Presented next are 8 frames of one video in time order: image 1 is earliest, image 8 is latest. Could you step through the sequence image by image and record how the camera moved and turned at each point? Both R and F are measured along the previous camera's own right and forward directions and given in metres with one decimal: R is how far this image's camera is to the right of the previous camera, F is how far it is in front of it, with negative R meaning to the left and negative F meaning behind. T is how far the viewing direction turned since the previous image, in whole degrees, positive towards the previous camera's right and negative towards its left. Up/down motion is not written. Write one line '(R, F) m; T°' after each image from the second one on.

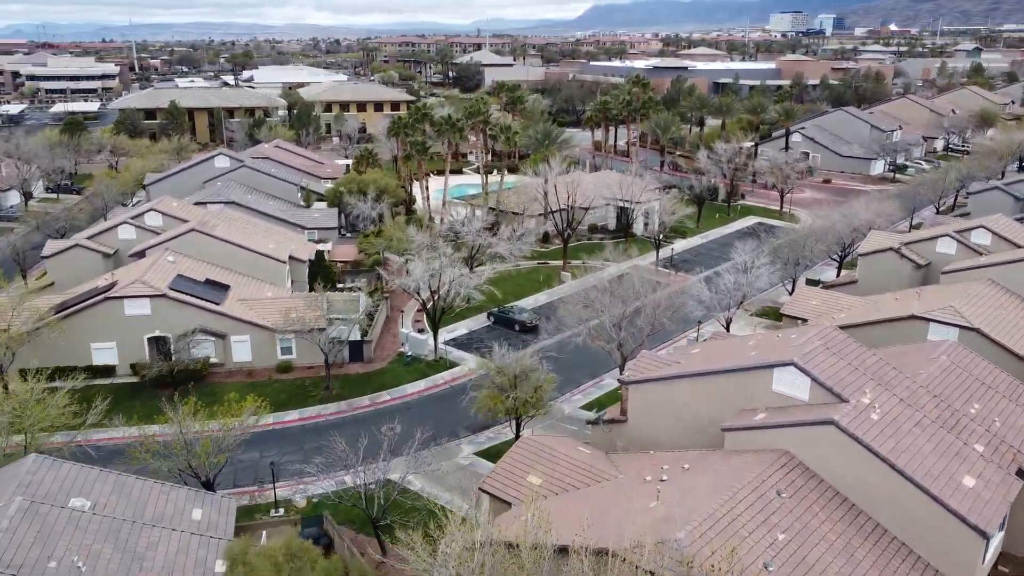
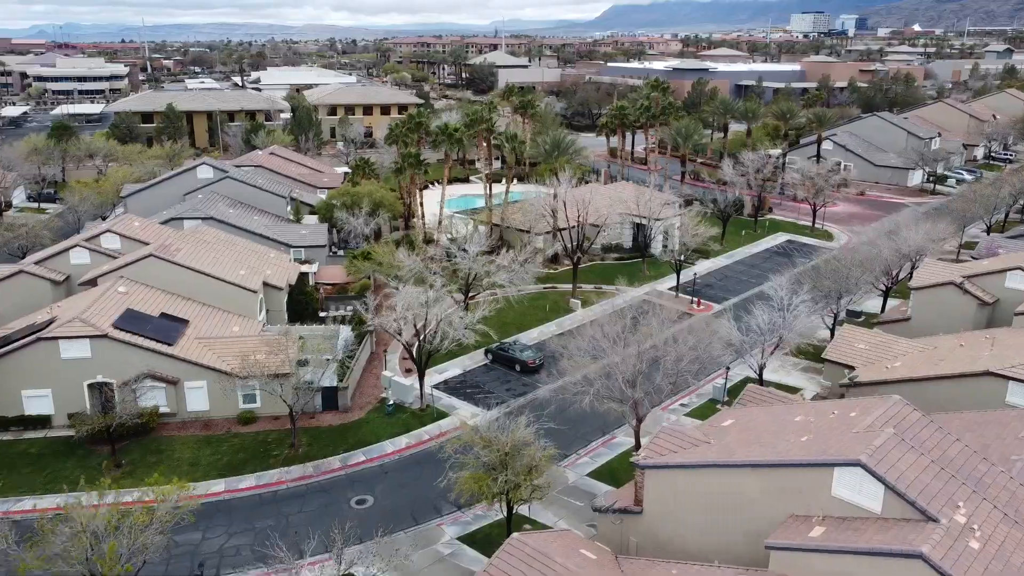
(+0.7, +5.1) m; -1°
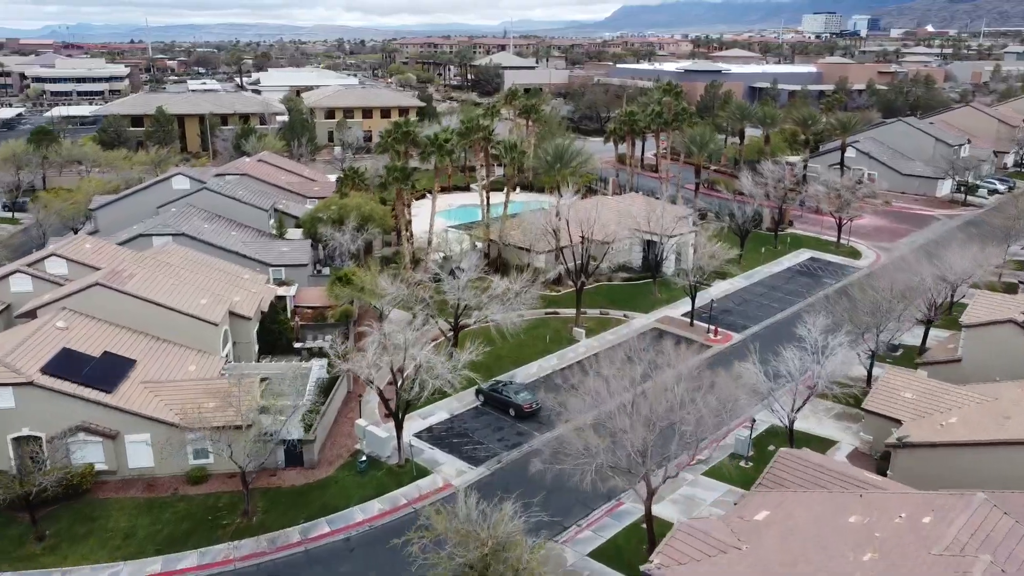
(+0.6, +4.4) m; -1°
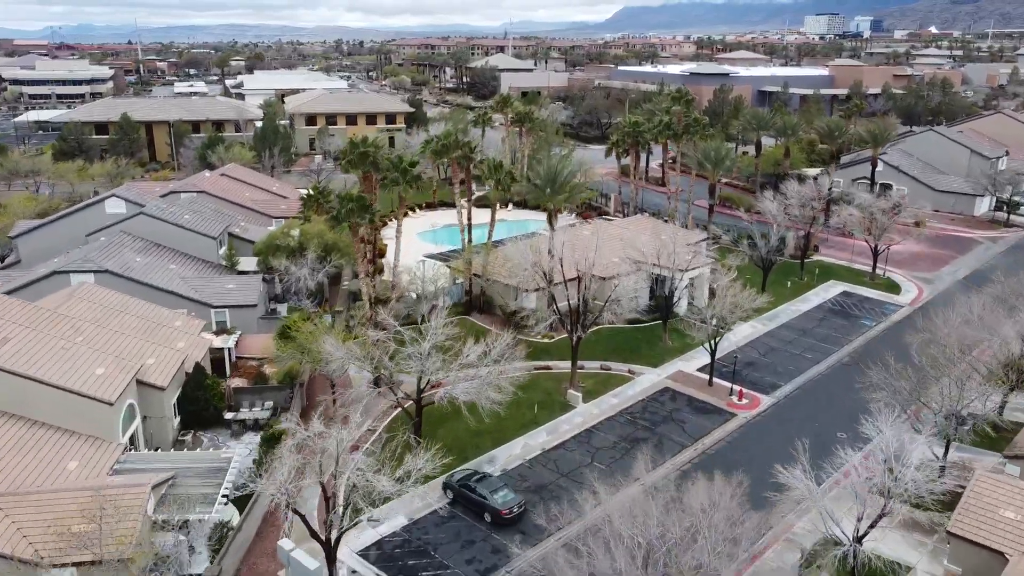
(+0.8, +7.1) m; 0°
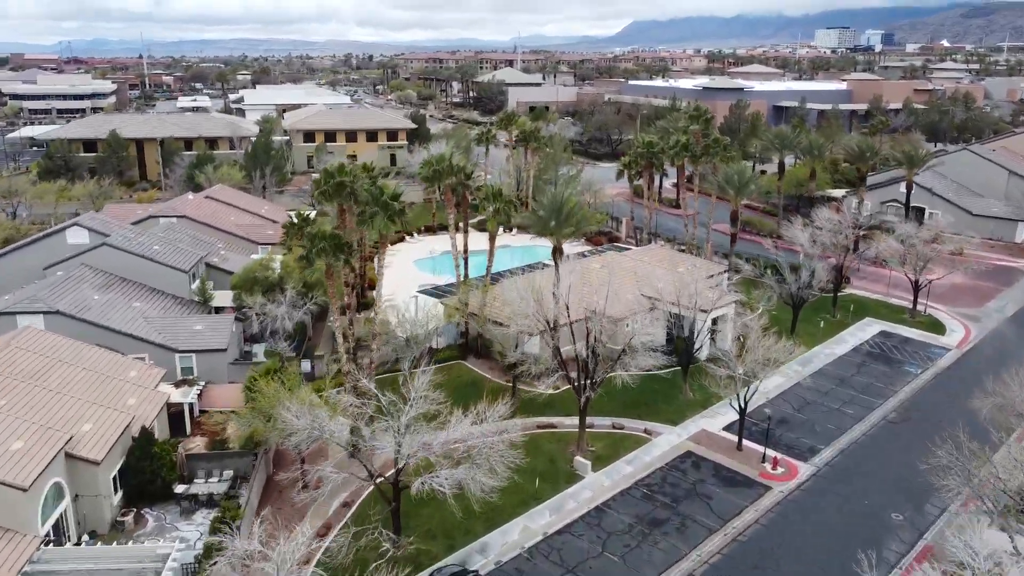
(+0.4, +4.4) m; -1°
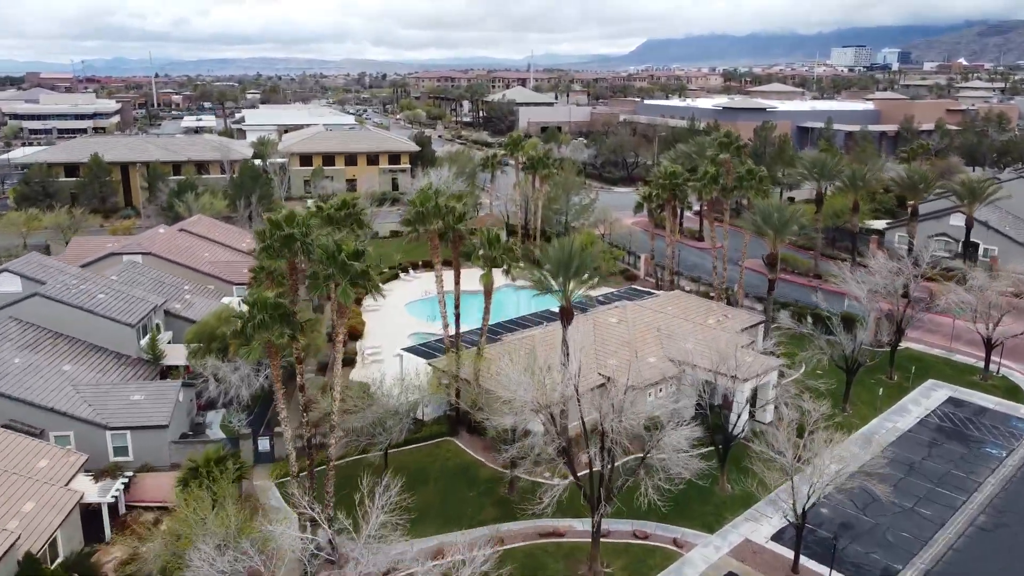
(+0.5, +6.2) m; -1°
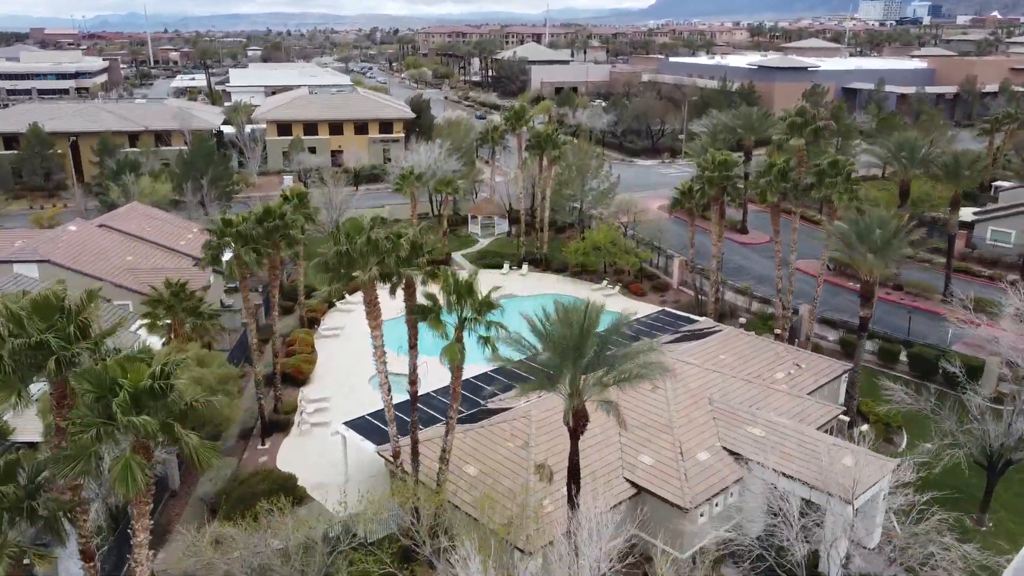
(+0.8, +11.0) m; -1°
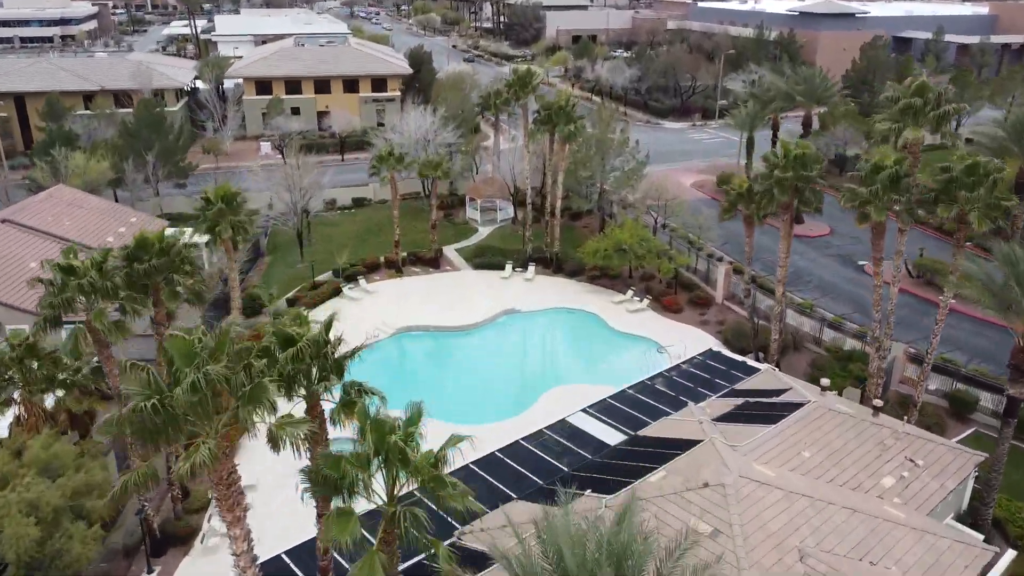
(+0.6, +8.9) m; -1°
